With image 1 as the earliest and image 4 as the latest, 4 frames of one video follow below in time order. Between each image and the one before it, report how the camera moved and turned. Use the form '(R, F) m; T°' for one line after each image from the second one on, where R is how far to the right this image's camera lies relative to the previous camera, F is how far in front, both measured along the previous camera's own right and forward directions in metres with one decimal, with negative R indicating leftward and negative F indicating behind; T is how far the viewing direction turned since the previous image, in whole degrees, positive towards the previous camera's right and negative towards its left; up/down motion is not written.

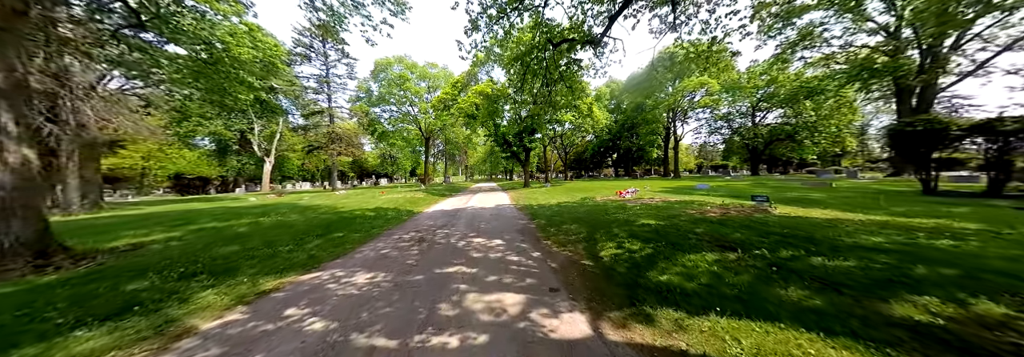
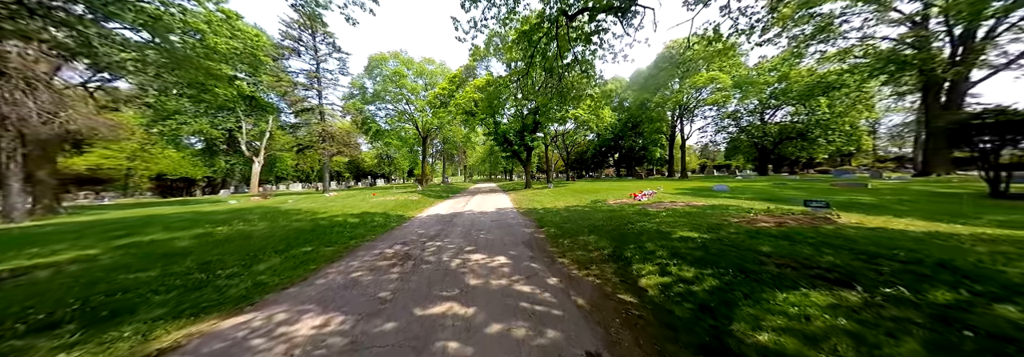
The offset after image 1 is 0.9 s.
(-0.2, +1.2) m; 0°
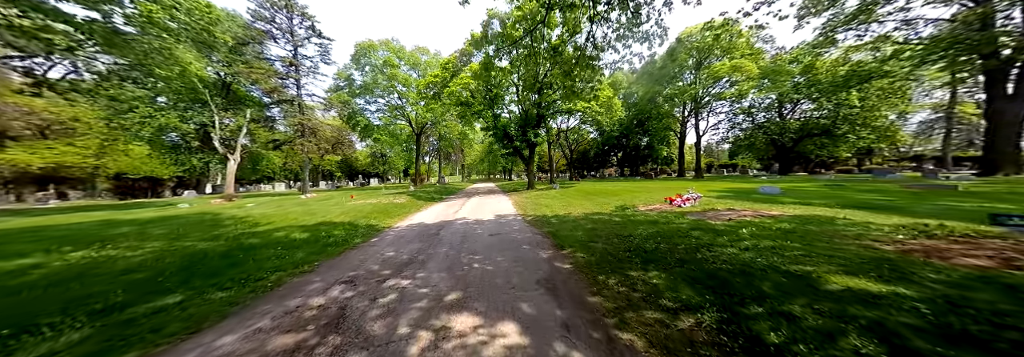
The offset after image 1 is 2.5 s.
(-0.2, +2.2) m; 0°
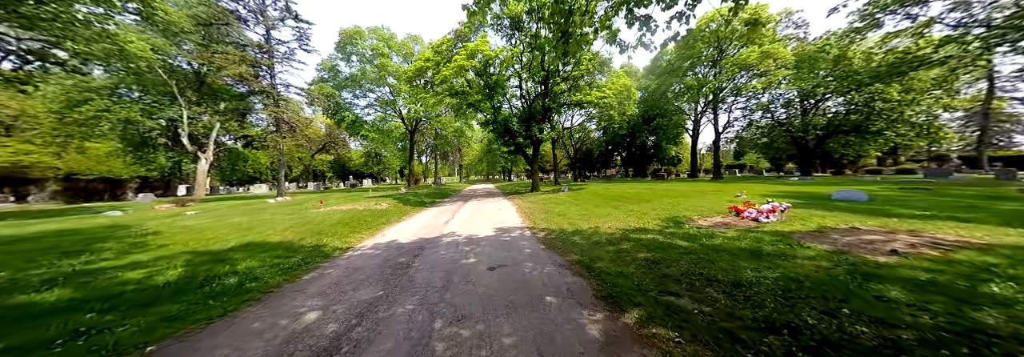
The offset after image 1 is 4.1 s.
(-0.2, +2.3) m; 0°
